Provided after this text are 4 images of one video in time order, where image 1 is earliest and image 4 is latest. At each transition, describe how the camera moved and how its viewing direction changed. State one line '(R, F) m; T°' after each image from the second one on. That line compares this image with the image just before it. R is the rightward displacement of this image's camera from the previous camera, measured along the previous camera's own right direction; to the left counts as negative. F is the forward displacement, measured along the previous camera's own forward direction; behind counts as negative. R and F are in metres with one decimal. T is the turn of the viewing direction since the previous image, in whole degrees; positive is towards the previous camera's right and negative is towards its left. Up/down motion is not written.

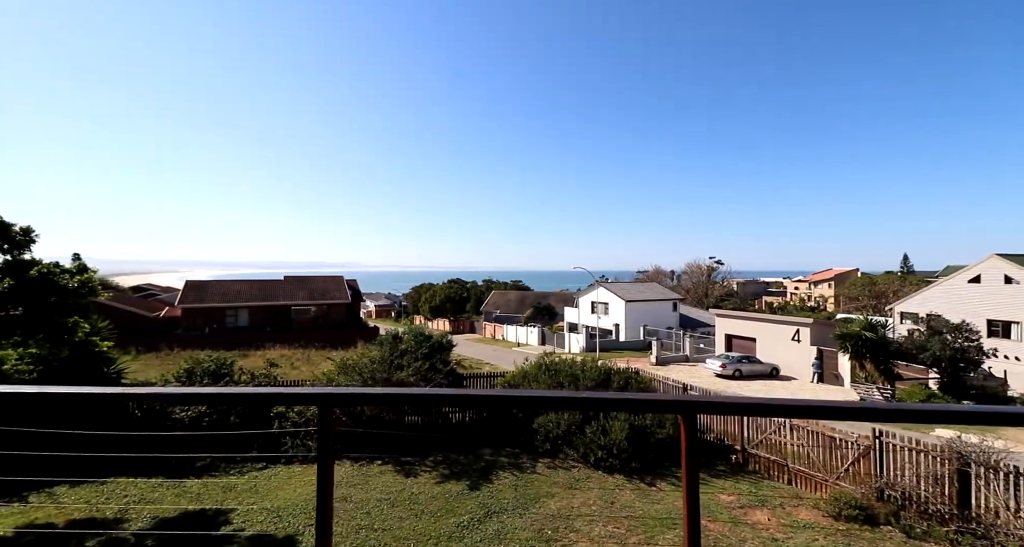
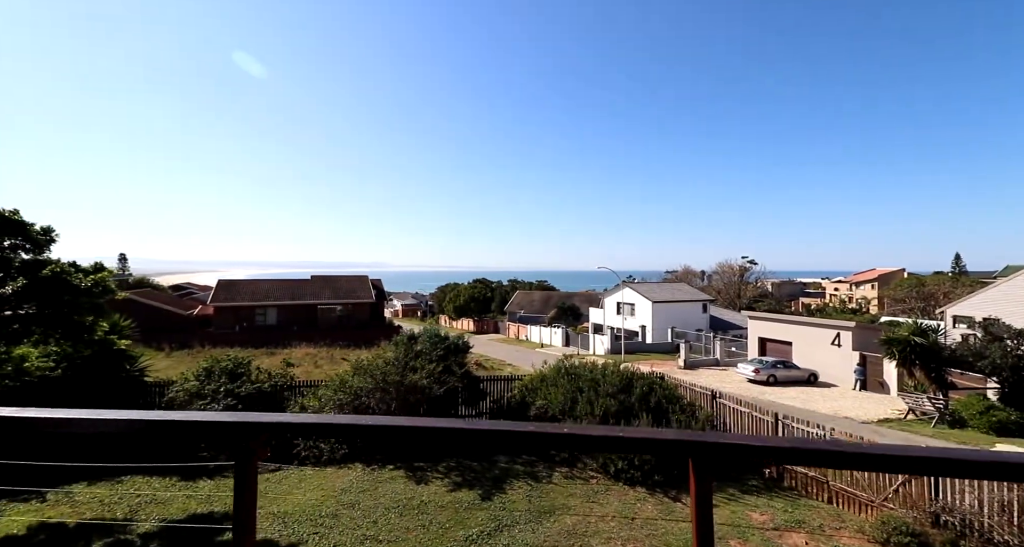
(+0.2, +0.4) m; -3°
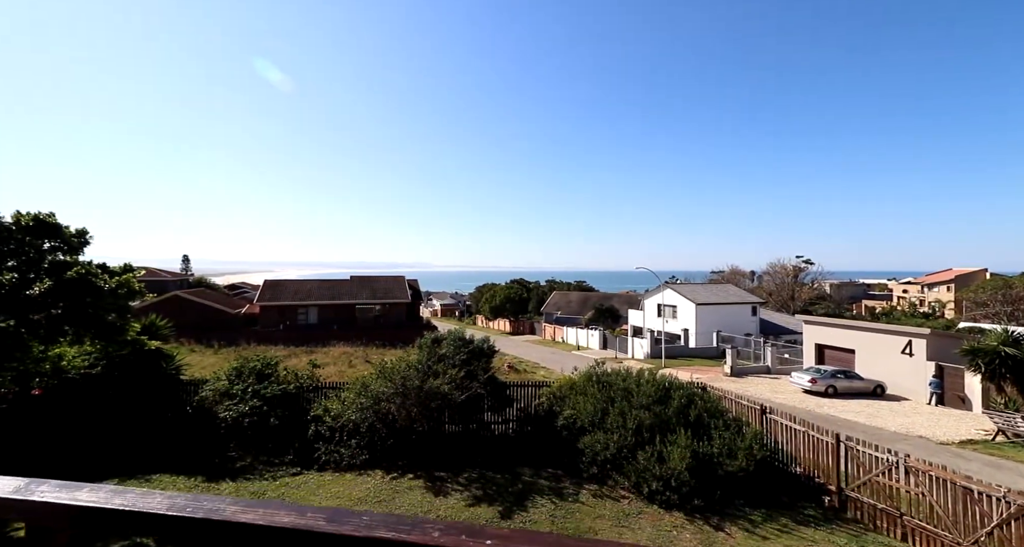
(+0.2, +0.6) m; -5°
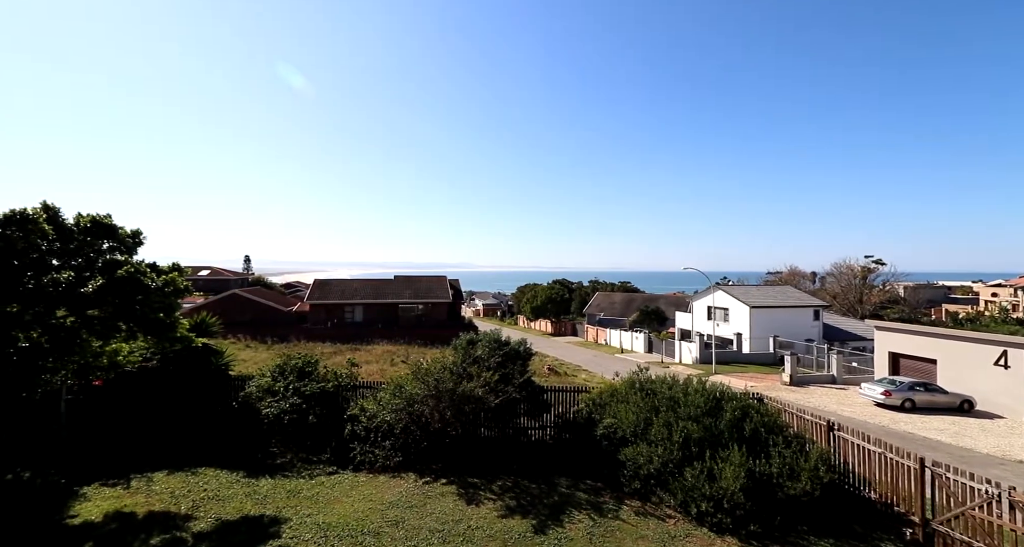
(+0.1, +0.4) m; -5°
